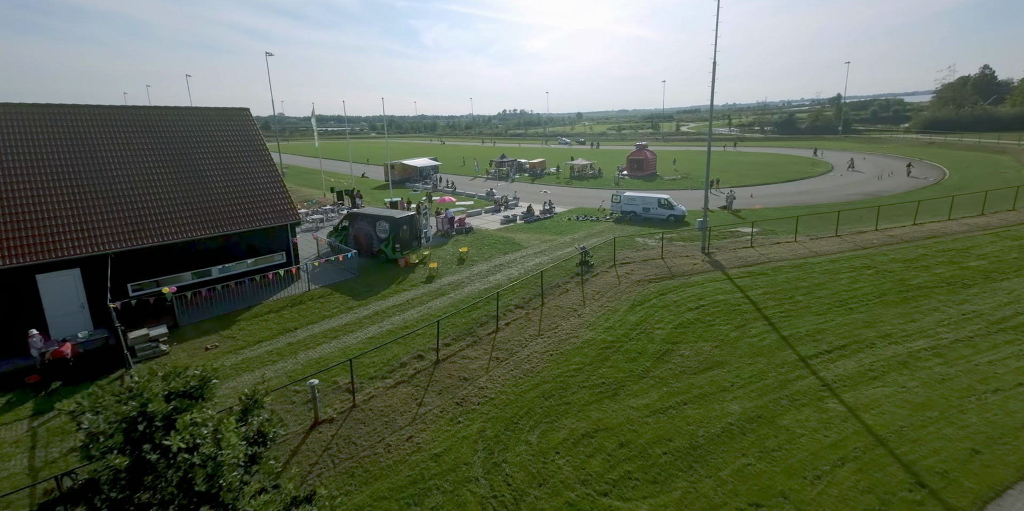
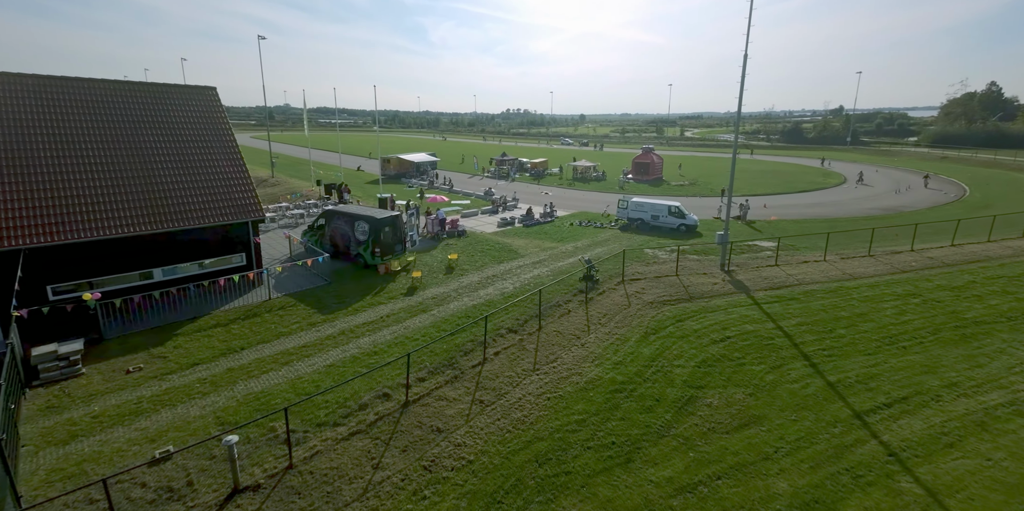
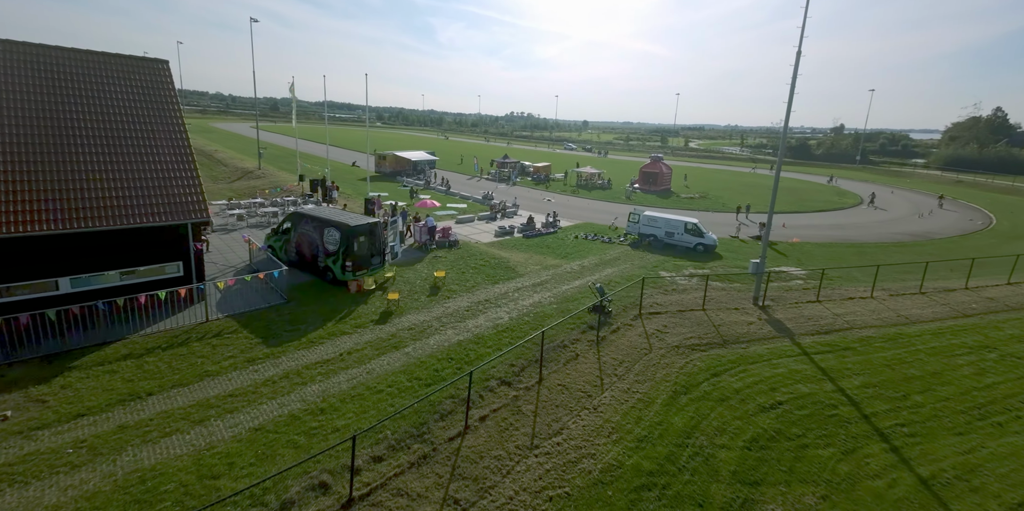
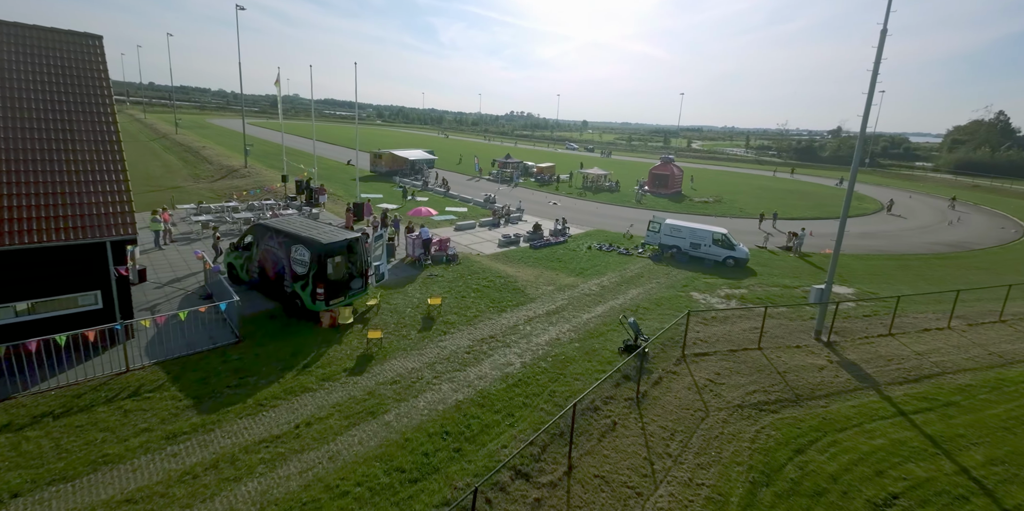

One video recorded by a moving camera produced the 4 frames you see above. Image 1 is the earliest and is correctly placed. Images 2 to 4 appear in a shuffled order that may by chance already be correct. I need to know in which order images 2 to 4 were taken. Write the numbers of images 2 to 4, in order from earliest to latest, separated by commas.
2, 3, 4
